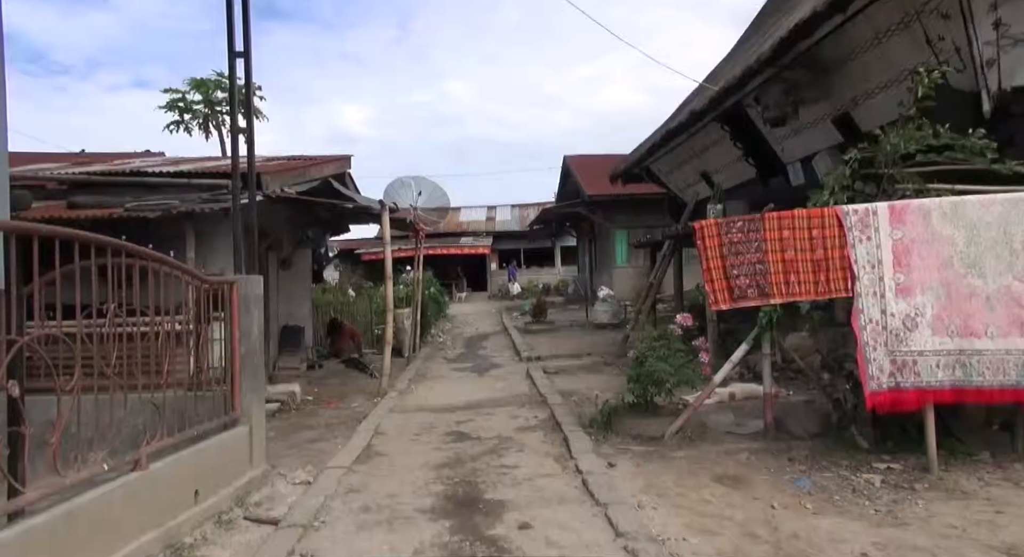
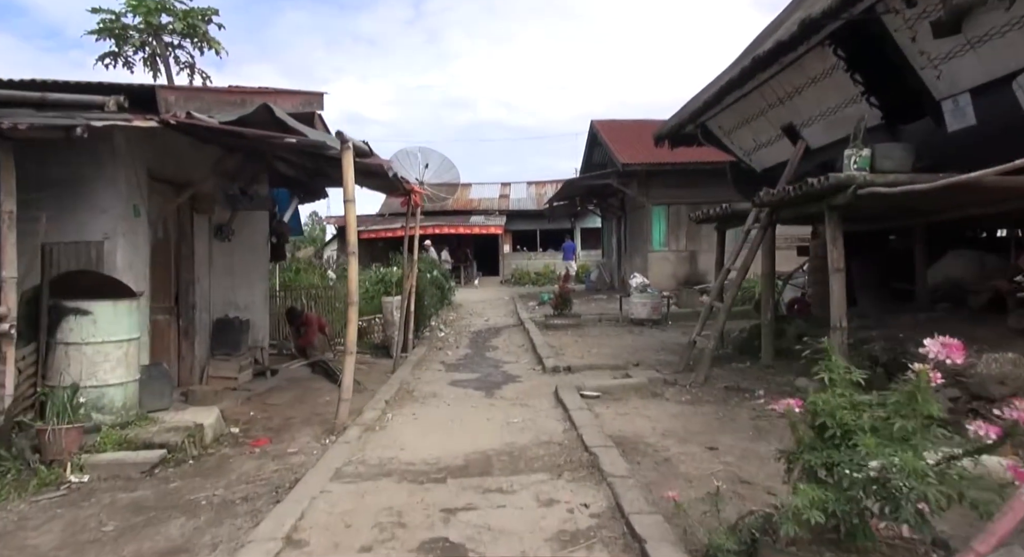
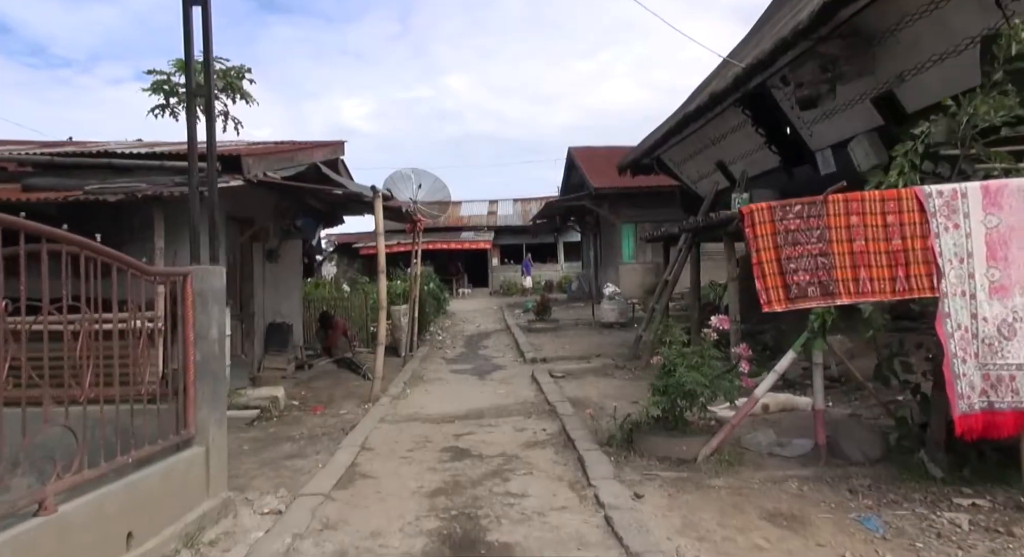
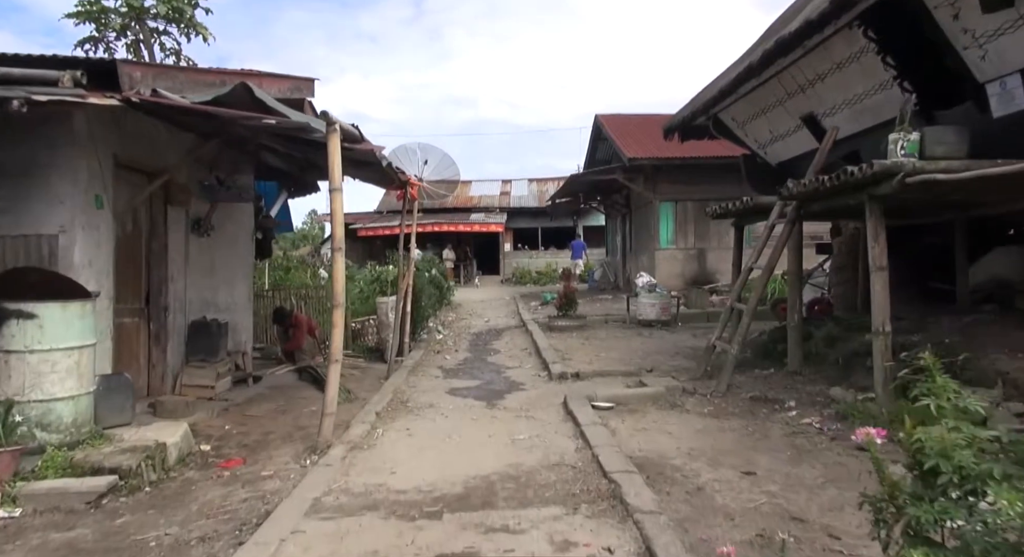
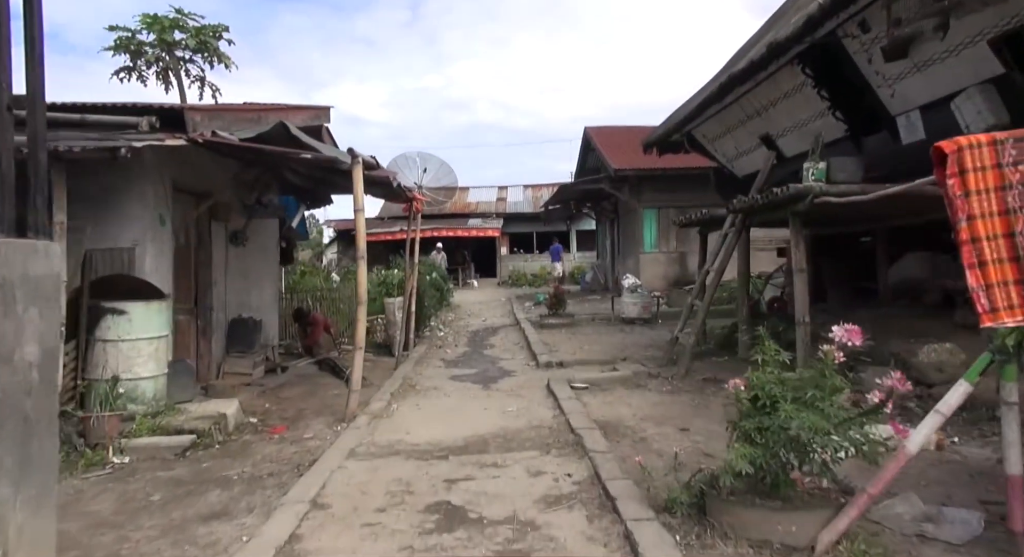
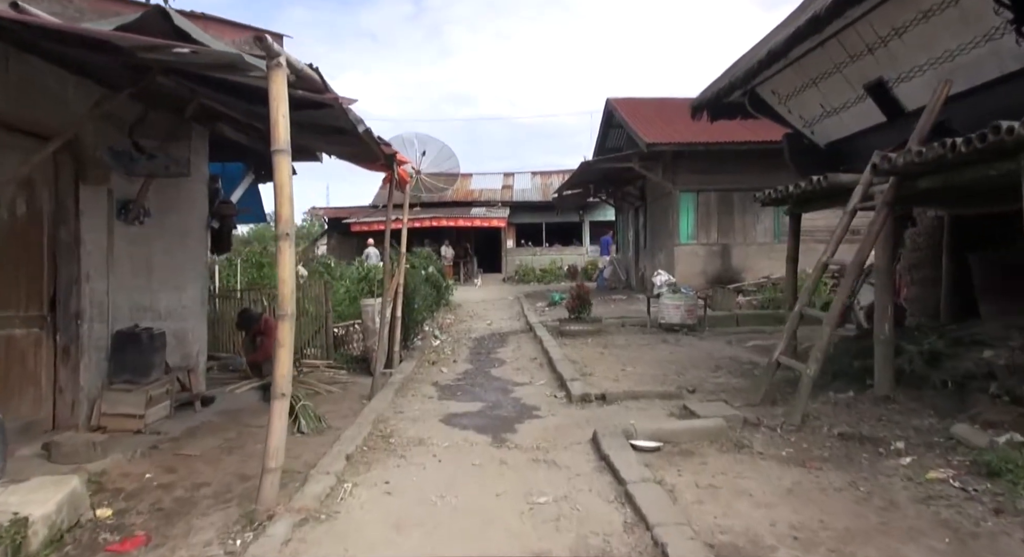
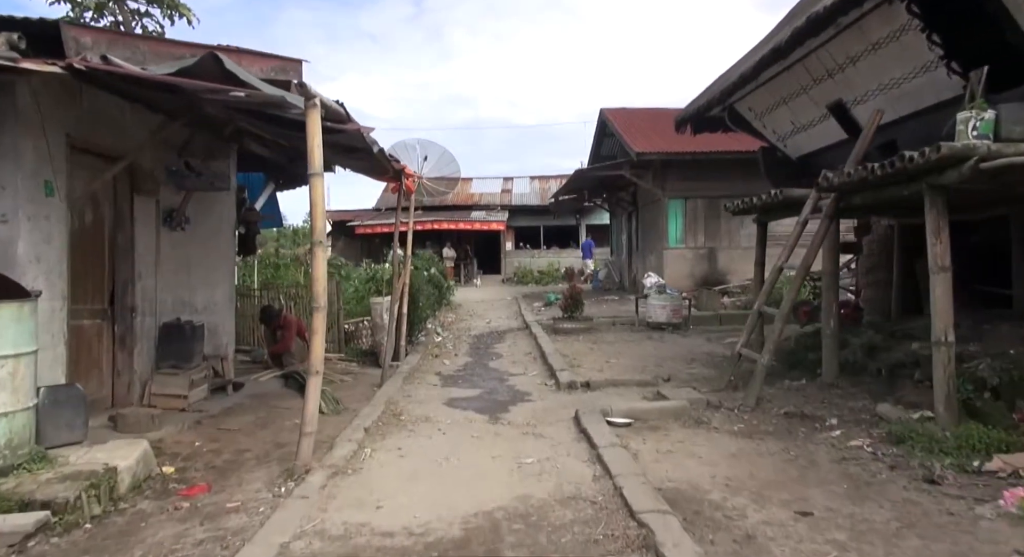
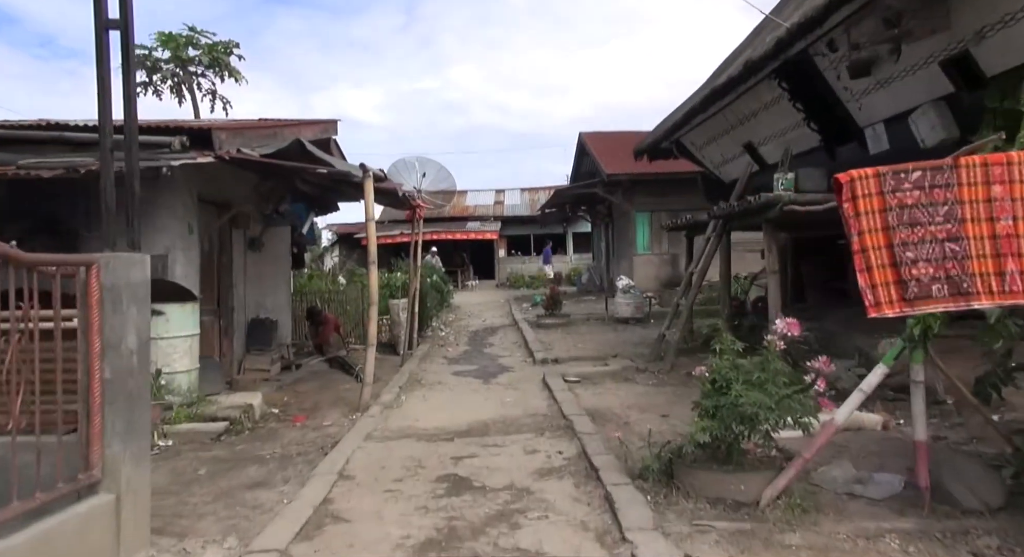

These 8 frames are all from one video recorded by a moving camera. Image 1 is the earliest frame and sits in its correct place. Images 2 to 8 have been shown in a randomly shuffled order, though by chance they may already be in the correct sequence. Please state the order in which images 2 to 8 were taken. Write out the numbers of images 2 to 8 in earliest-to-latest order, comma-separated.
3, 8, 5, 2, 4, 7, 6
